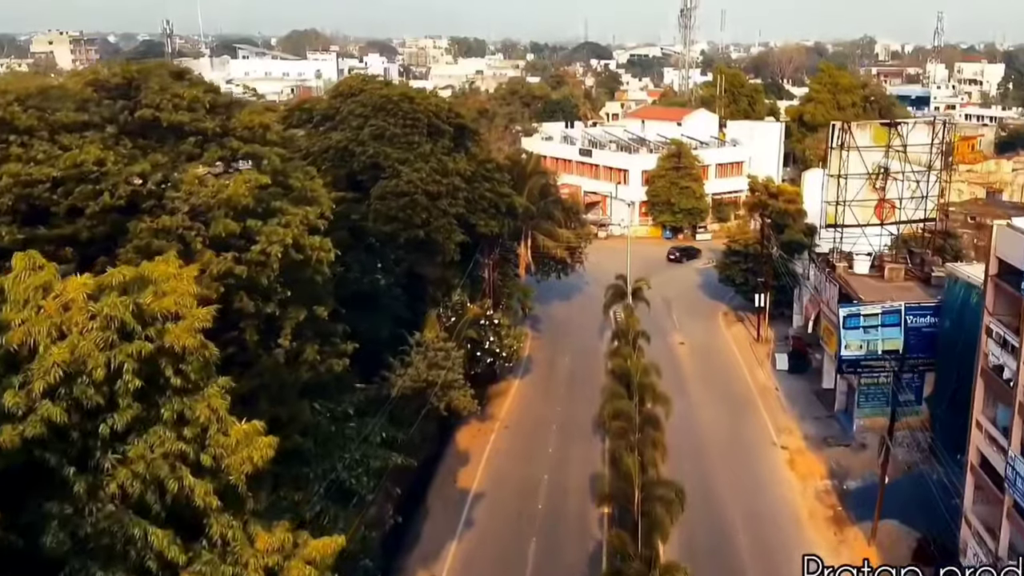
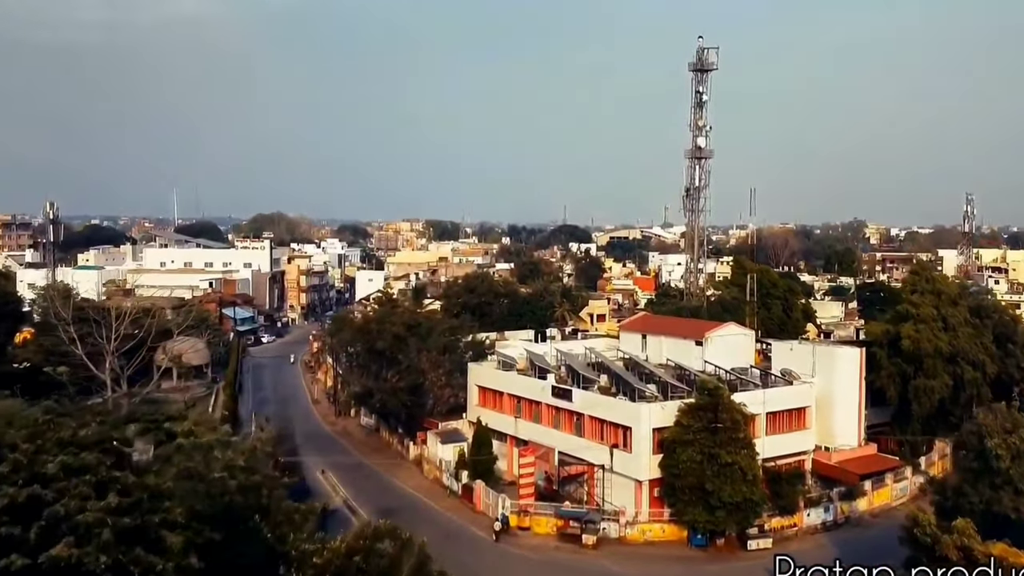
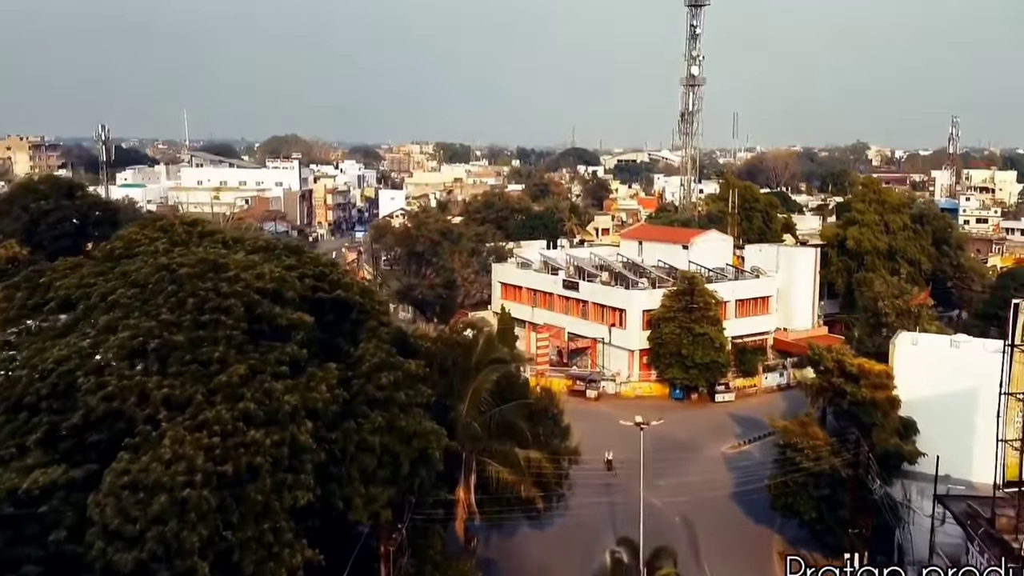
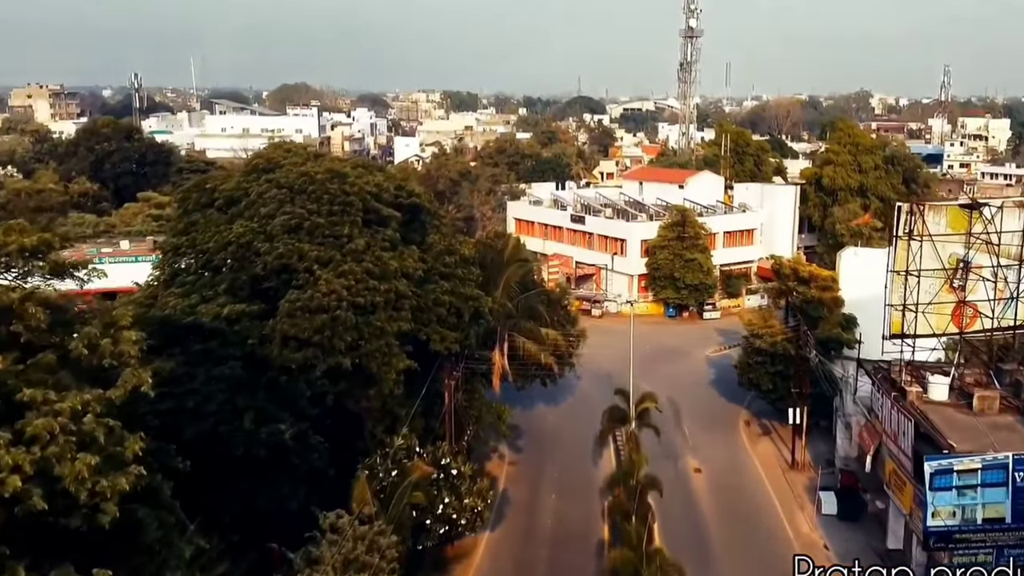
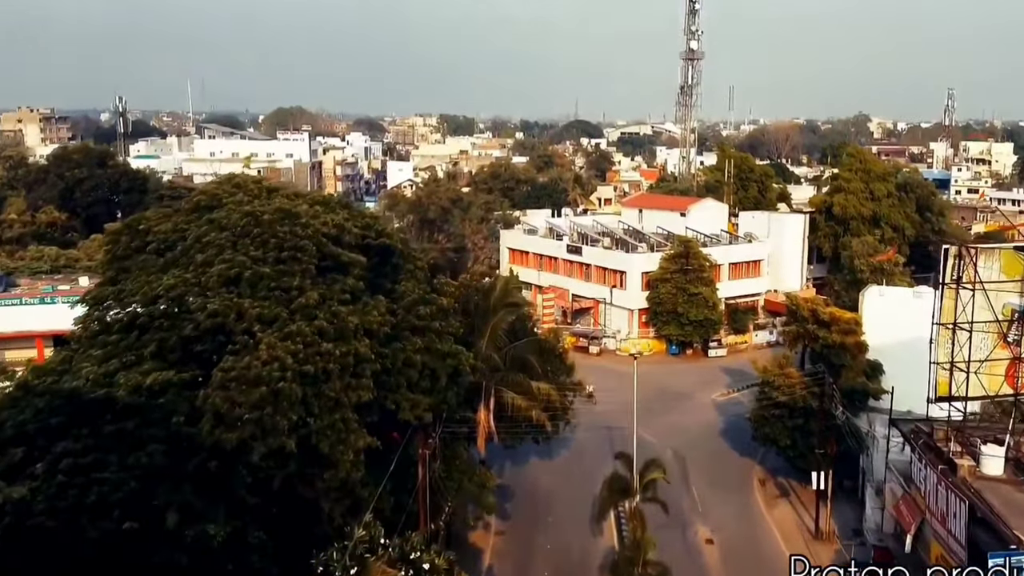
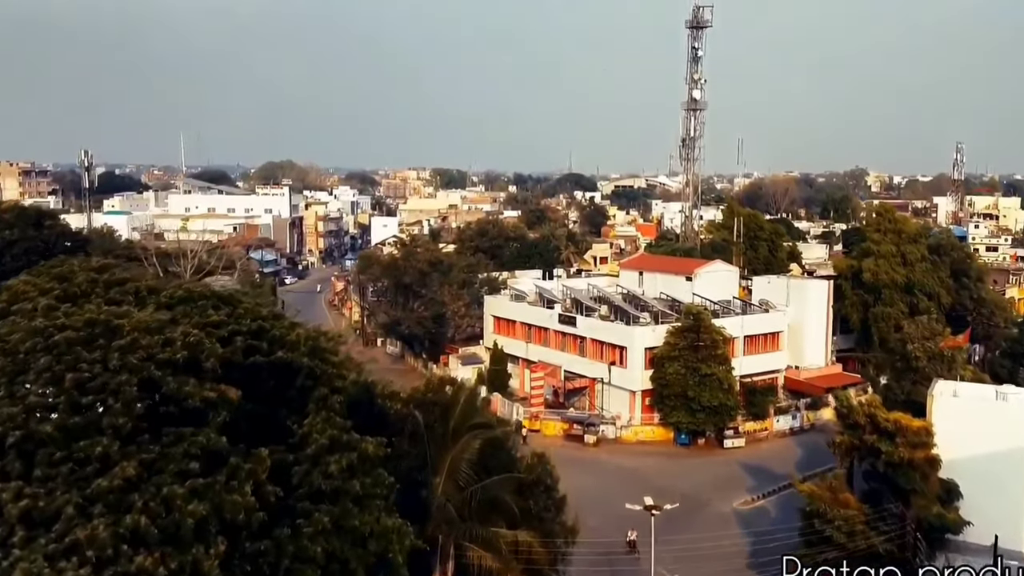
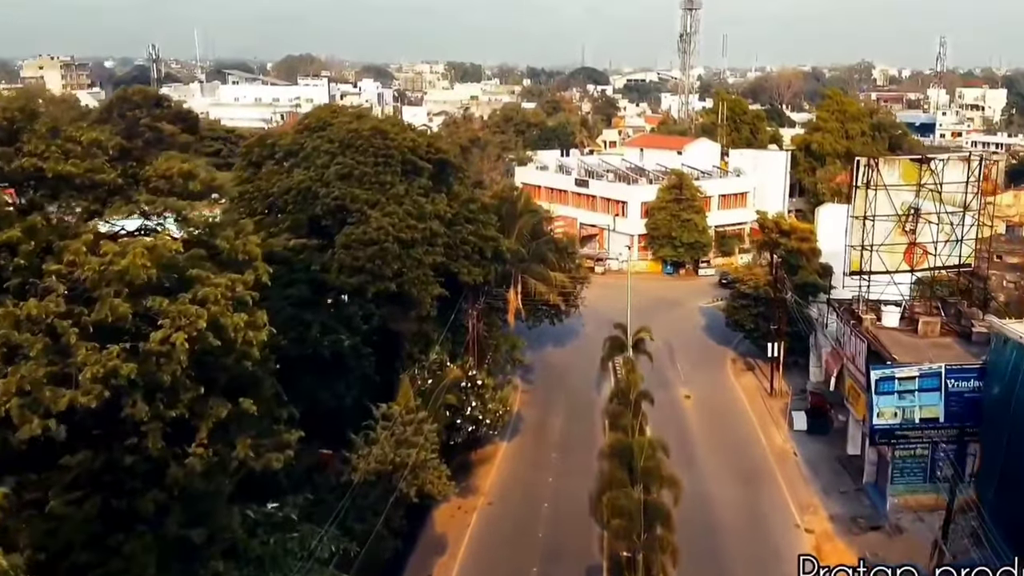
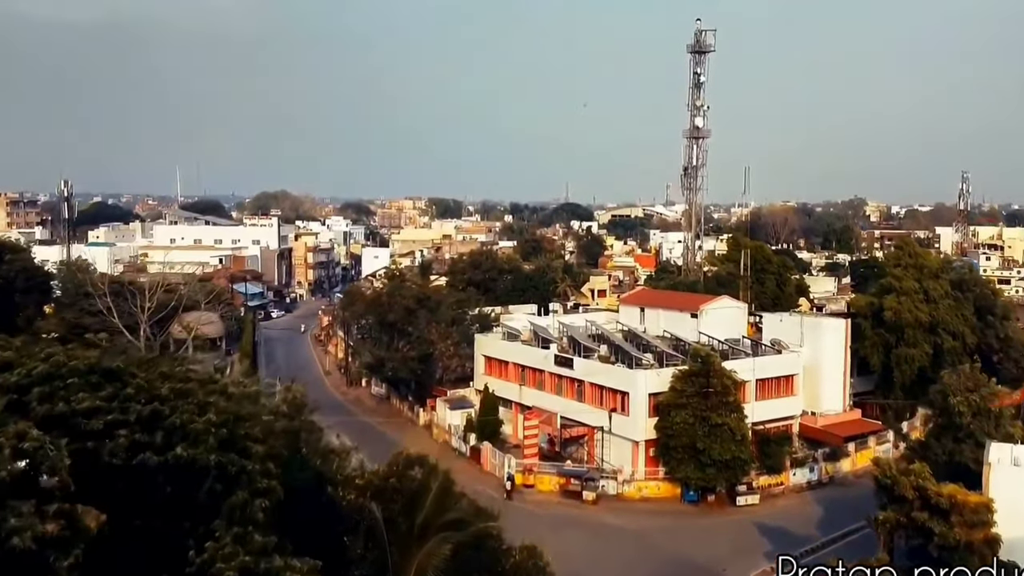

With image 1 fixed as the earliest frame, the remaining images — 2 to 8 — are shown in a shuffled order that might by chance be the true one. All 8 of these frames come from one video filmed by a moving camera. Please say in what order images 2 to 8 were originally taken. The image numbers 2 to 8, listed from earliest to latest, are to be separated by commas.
7, 4, 5, 3, 6, 8, 2
